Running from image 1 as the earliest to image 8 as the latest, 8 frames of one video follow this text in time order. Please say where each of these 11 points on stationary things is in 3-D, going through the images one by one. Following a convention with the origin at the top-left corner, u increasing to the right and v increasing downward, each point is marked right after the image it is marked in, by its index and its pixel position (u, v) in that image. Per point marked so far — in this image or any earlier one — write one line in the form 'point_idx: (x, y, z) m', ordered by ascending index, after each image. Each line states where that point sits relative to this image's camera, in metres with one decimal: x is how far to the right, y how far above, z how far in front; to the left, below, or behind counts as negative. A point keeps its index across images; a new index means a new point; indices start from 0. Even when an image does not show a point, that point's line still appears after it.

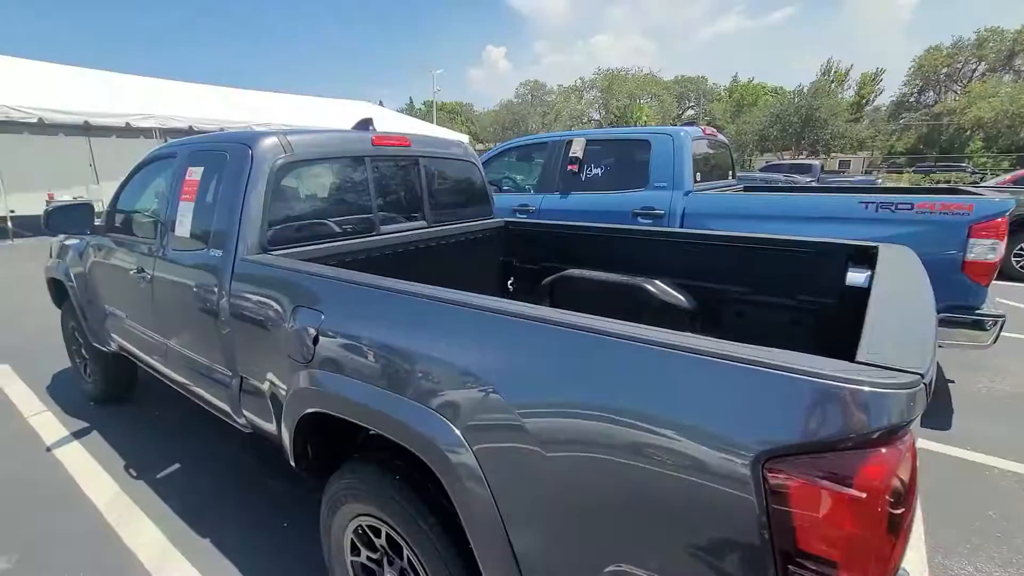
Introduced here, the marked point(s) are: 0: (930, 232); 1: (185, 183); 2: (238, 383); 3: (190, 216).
0: (+2.8, +0.4, +3.3) m
1: (-1.5, +0.5, +2.4) m
2: (-1.2, -0.4, +2.2) m
3: (-1.5, +0.3, +2.3) m
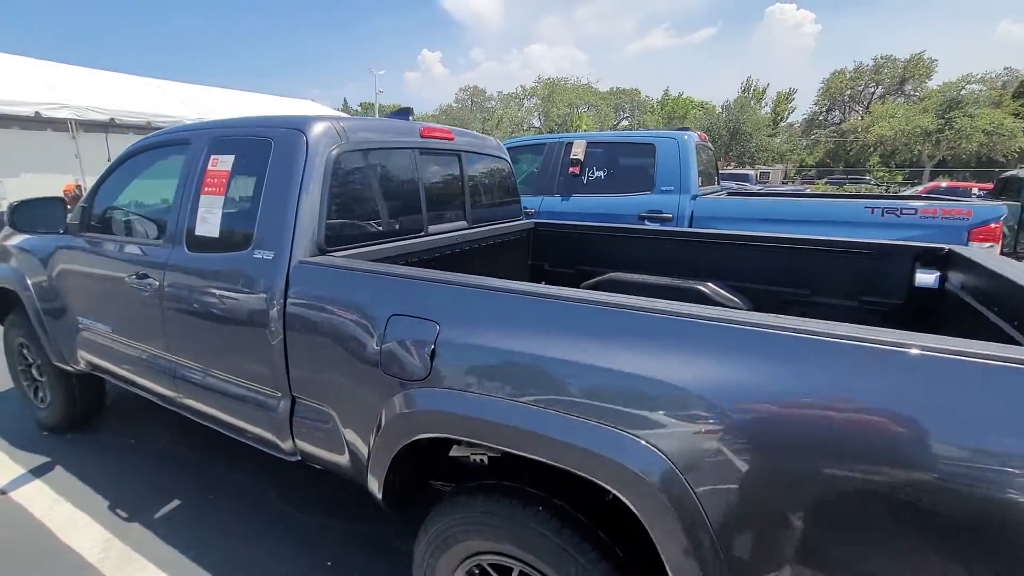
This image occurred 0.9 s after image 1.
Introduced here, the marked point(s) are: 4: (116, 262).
0: (+3.0, +0.4, +3.5) m
1: (-1.2, +0.5, +2.1) m
2: (-0.8, -0.4, +1.9) m
3: (-1.2, +0.3, +2.0) m
4: (-1.9, +0.1, +2.4) m
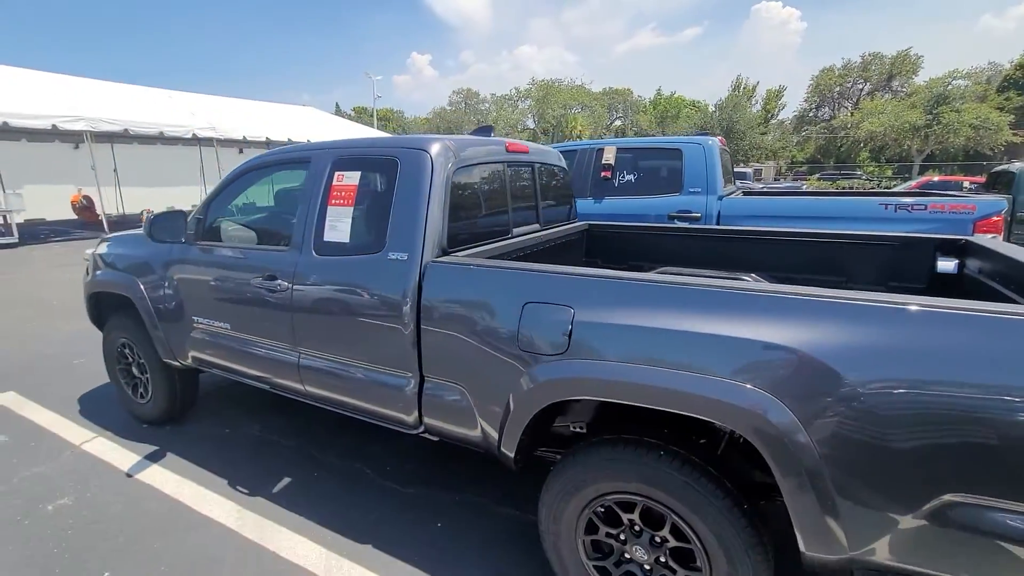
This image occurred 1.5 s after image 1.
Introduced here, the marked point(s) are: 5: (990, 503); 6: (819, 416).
0: (+3.4, +0.5, +3.9) m
1: (-0.8, +0.5, +2.4) m
2: (-0.4, -0.4, +2.2) m
3: (-0.8, +0.3, +2.3) m
4: (-1.5, +0.1, +2.7) m
5: (+1.2, -0.6, +1.3) m
6: (+0.9, -0.4, +1.4) m
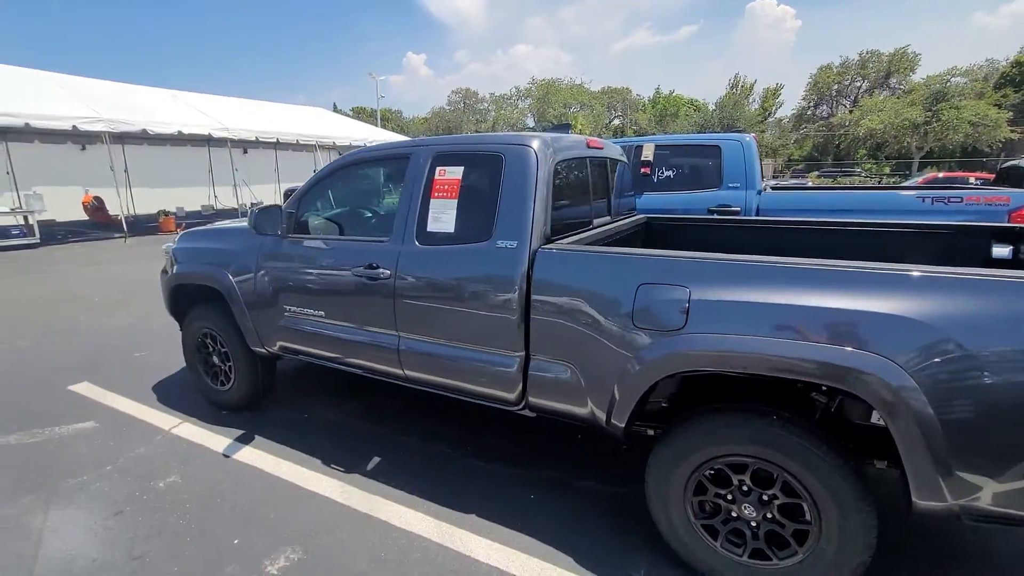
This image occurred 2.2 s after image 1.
0: (+3.8, +0.6, +4.1) m
1: (-0.4, +0.5, +2.6) m
2: (0.0, -0.4, +2.4) m
3: (-0.3, +0.4, +2.5) m
4: (-1.0, +0.2, +2.9) m
5: (+1.7, -0.5, +1.5) m
6: (+1.4, -0.3, +1.6) m
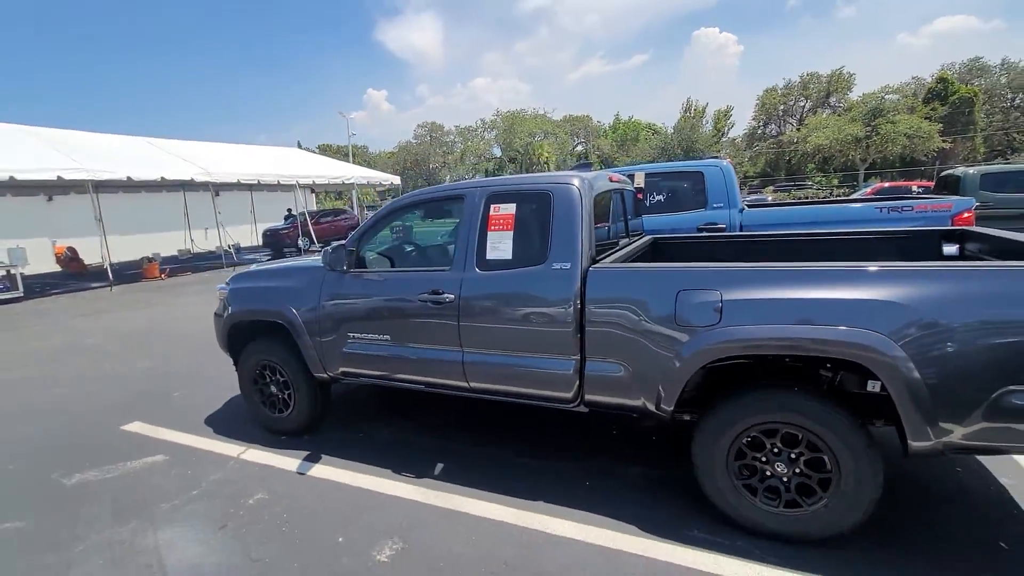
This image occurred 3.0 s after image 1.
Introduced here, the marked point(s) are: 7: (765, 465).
0: (+4.0, +0.6, +4.8) m
1: (-0.1, +0.4, +3.0) m
2: (+0.4, -0.4, +2.8) m
3: (0.0, +0.3, +3.0) m
4: (-0.8, 0.0, +3.3) m
5: (+2.1, -0.4, +2.0) m
6: (+1.7, -0.3, +2.2) m
7: (+1.3, -0.9, +2.5) m
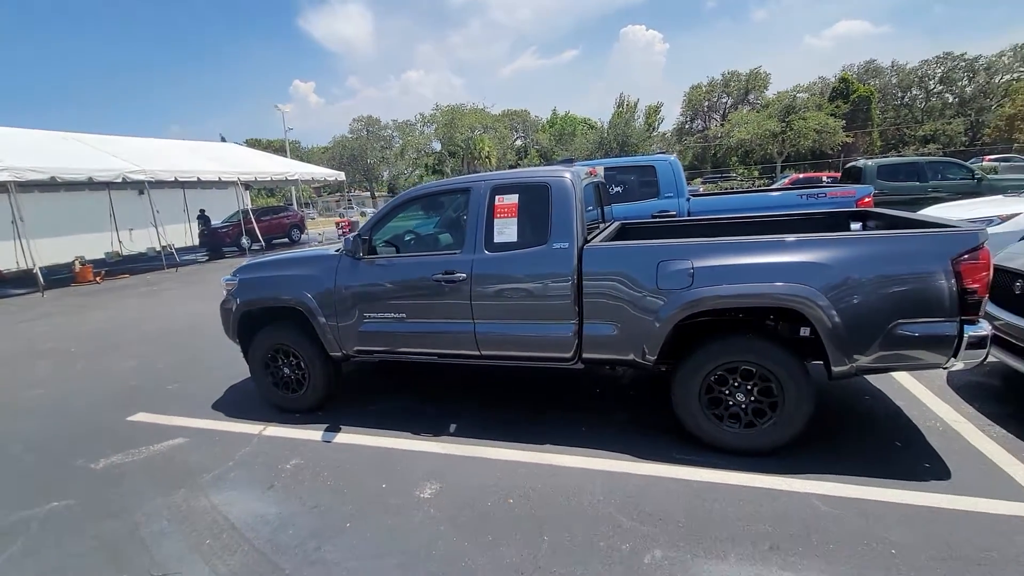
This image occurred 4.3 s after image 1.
0: (+3.8, +0.9, +5.7) m
1: (-0.1, +0.6, +3.5) m
2: (+0.4, -0.3, +3.4) m
3: (0.0, +0.4, +3.5) m
4: (-0.8, +0.1, +3.7) m
5: (+2.2, -0.2, +2.8) m
6: (+1.9, 0.0, +2.9) m
7: (+1.4, -0.7, +3.2) m
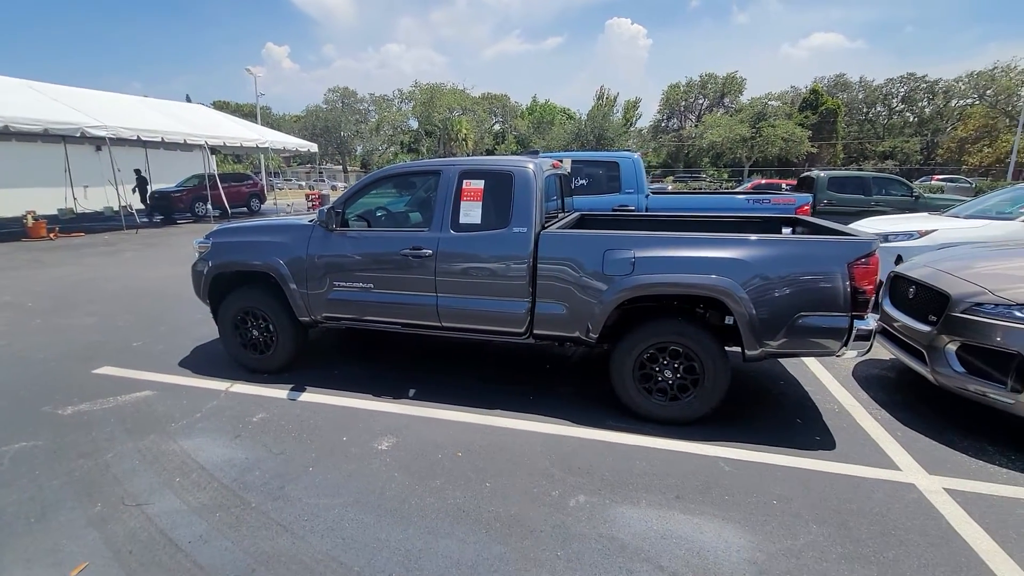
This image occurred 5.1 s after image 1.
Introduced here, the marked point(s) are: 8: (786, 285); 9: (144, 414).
0: (+3.4, +0.9, +6.2) m
1: (-0.3, +0.8, +3.8) m
2: (+0.1, -0.1, +3.7) m
3: (-0.3, +0.6, +3.8) m
4: (-1.1, +0.4, +4.0) m
5: (+2.0, -0.2, +3.3) m
6: (+1.6, 0.0, +3.3) m
7: (+1.1, -0.6, +3.6) m
8: (+1.8, 0.0, +3.3) m
9: (-2.8, -1.0, +3.8) m
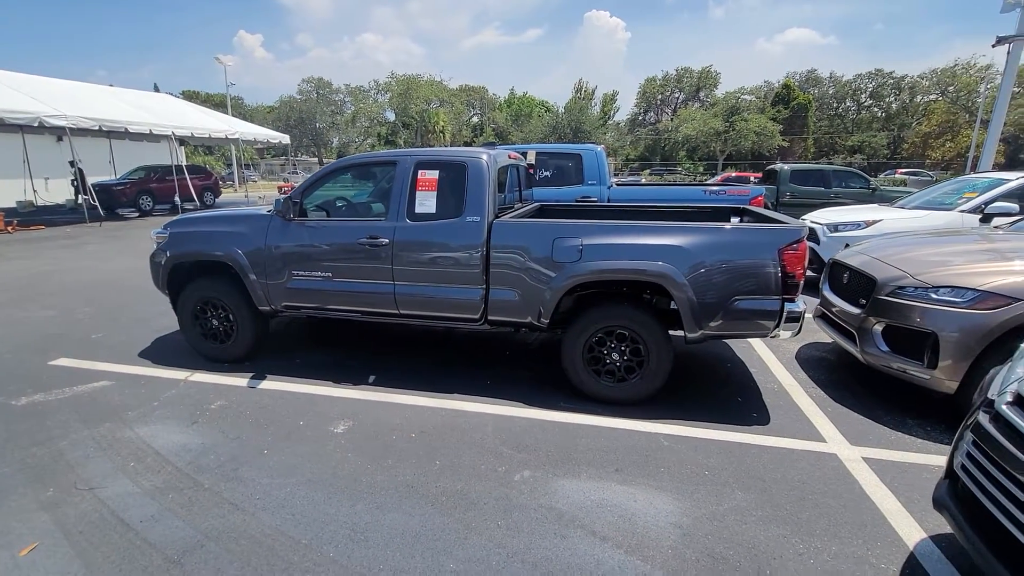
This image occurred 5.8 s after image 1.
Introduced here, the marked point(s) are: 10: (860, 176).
0: (+2.9, +1.1, +6.5) m
1: (-0.7, +0.8, +3.9) m
2: (-0.2, 0.0, +3.9) m
3: (-0.6, +0.7, +3.9) m
4: (-1.4, +0.4, +4.1) m
5: (+1.6, -0.1, +3.5) m
6: (+1.3, +0.1, +3.5) m
7: (+0.7, -0.5, +3.7) m
8: (+1.5, +0.1, +3.5) m
9: (-3.2, -0.9, +3.8) m
10: (+8.5, +2.7, +12.1) m
